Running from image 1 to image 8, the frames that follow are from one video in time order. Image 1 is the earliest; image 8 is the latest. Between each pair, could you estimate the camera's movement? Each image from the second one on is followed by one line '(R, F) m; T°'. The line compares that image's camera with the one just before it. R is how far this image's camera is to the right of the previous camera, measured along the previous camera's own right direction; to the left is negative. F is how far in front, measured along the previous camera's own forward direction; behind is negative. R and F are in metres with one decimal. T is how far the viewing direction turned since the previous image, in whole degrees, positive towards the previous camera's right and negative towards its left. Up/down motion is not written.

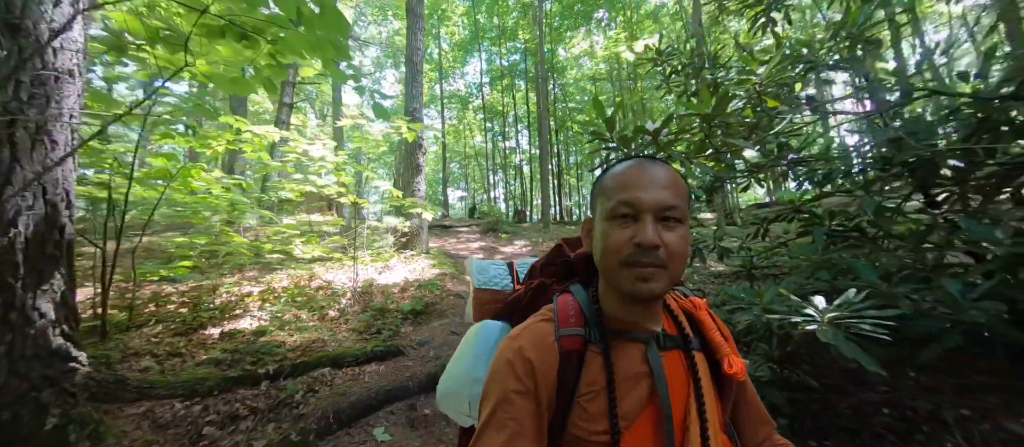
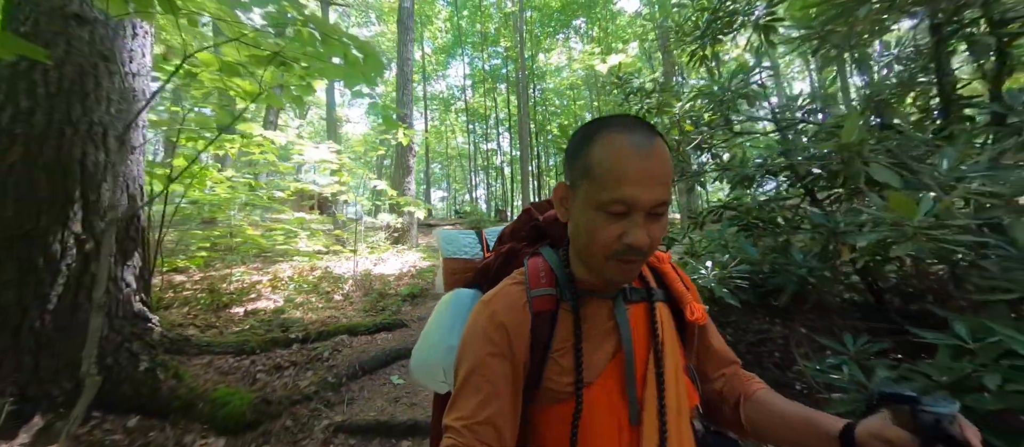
(-0.1, -0.7) m; +3°
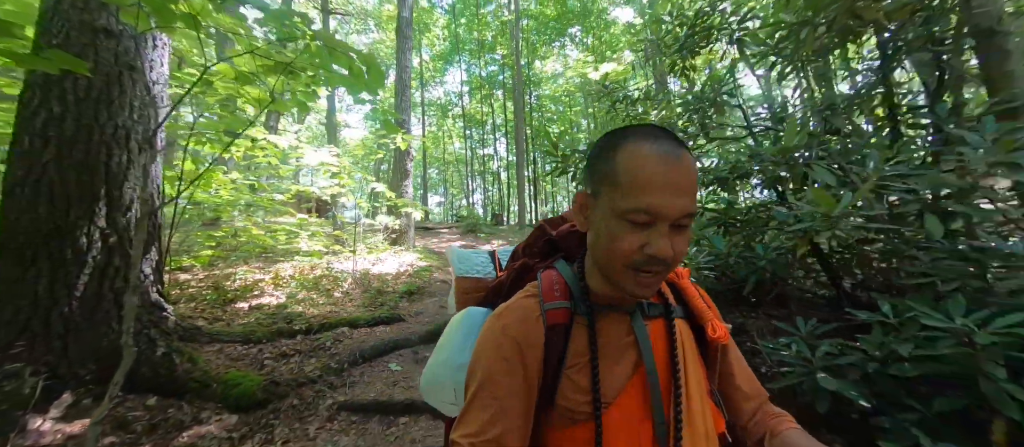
(+0.1, -0.3) m; 0°
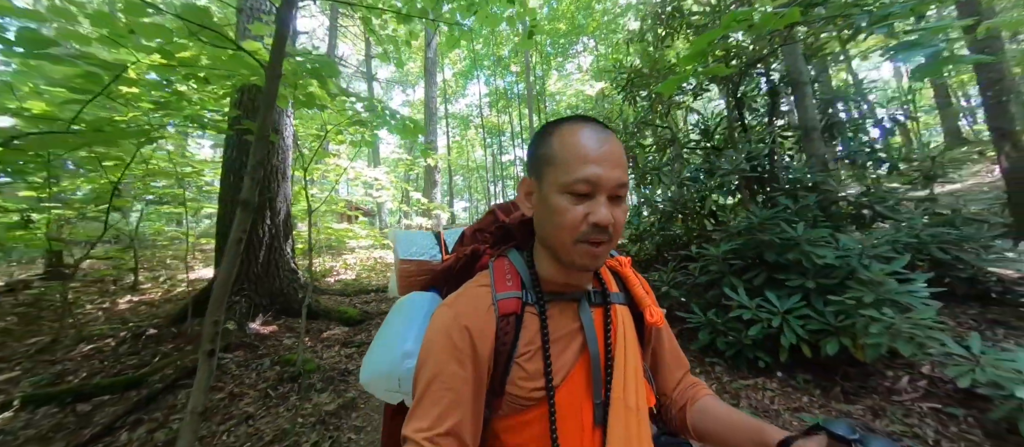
(+0.5, -1.8) m; -4°
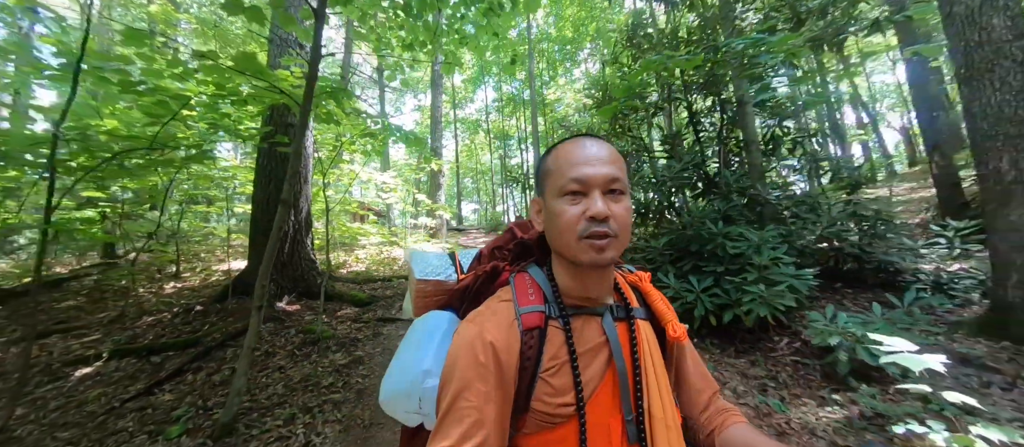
(+0.4, -0.7) m; -2°
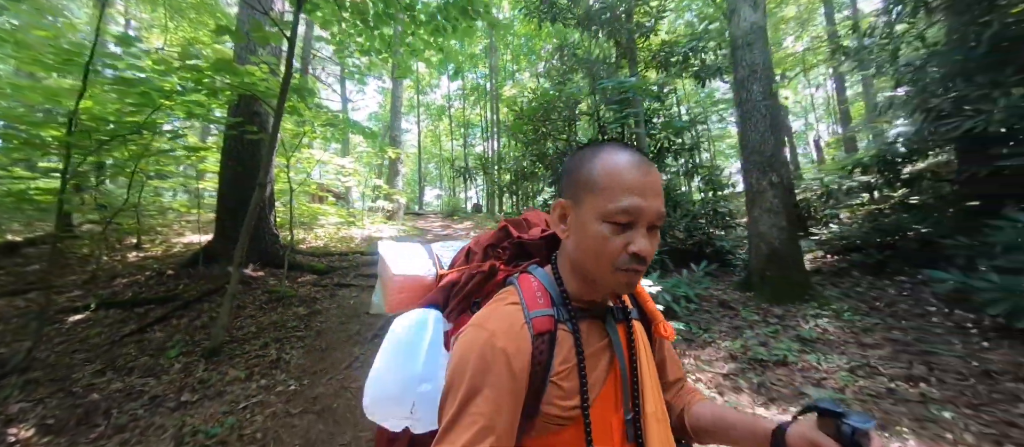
(+0.5, -1.1) m; +6°
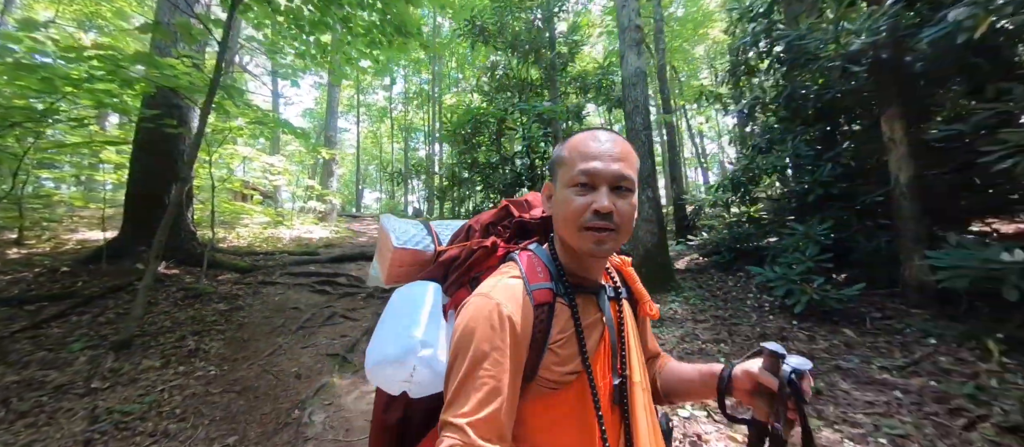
(+0.3, -0.6) m; +9°
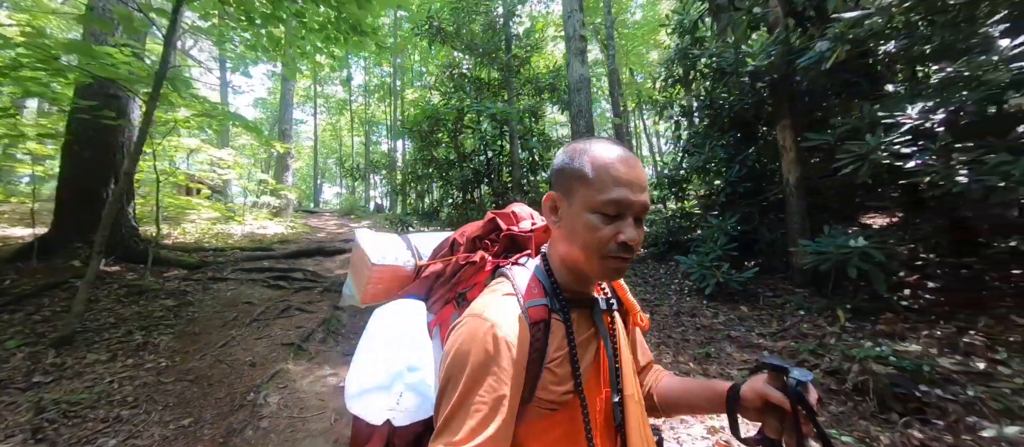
(+0.2, -0.4) m; +5°
